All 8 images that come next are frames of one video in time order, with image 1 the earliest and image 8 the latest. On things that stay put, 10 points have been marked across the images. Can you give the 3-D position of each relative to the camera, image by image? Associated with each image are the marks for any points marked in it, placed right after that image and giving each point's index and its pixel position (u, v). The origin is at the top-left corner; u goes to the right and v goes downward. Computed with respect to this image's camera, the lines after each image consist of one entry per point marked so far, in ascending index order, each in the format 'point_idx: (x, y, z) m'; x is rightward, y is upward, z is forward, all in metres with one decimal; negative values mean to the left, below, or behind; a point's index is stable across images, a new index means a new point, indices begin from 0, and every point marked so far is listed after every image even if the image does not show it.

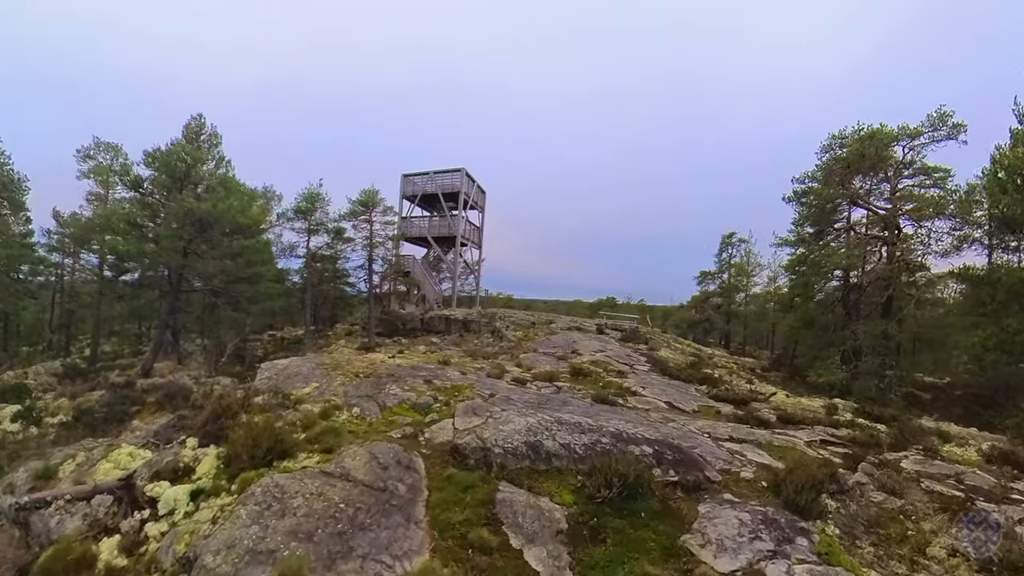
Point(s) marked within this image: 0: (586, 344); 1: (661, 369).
0: (+2.9, -2.2, +17.6) m
1: (+4.8, -2.6, +14.7) m
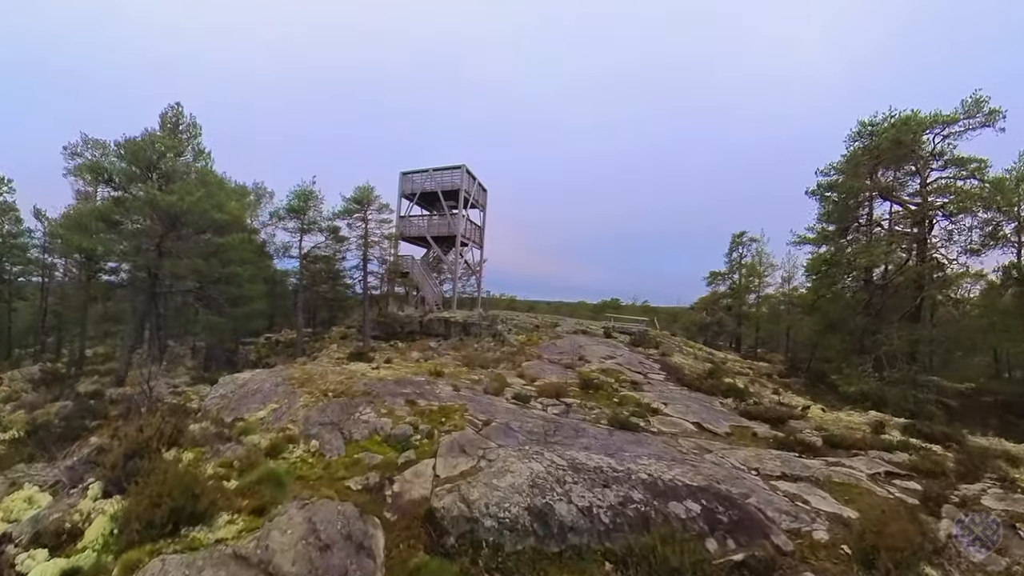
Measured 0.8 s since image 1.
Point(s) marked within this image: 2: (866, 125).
0: (+3.0, -2.2, +16.4) m
1: (+4.9, -2.6, +13.4) m
2: (+13.5, +6.2, +17.1) m
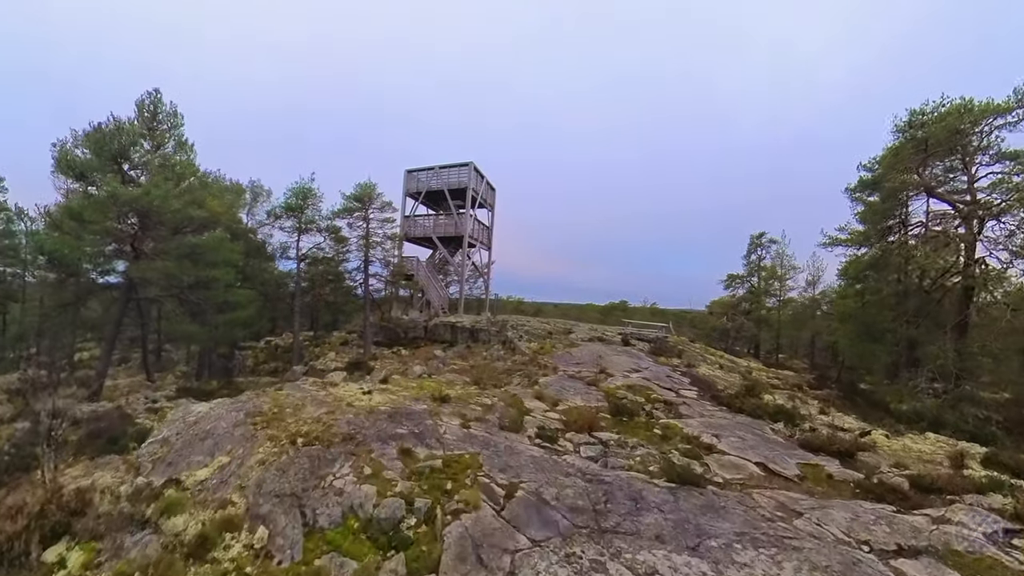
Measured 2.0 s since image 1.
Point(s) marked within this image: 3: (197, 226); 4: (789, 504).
0: (+3.4, -2.4, +14.9) m
1: (+5.3, -2.8, +11.9) m
2: (+13.9, +6.1, +15.5) m
3: (-12.0, +2.4, +16.5) m
4: (+3.5, -2.7, +5.7) m
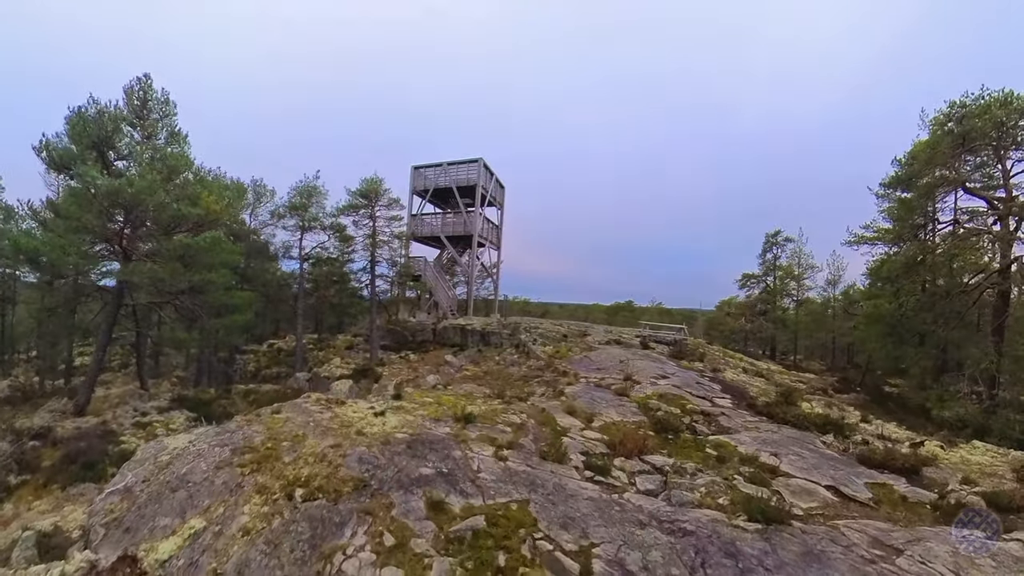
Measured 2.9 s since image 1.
0: (+3.9, -2.4, +14.1) m
1: (+5.8, -2.8, +11.1) m
2: (+14.4, +6.1, +14.6) m
3: (-11.5, +2.3, +15.8) m
4: (+4.0, -2.7, +4.9) m
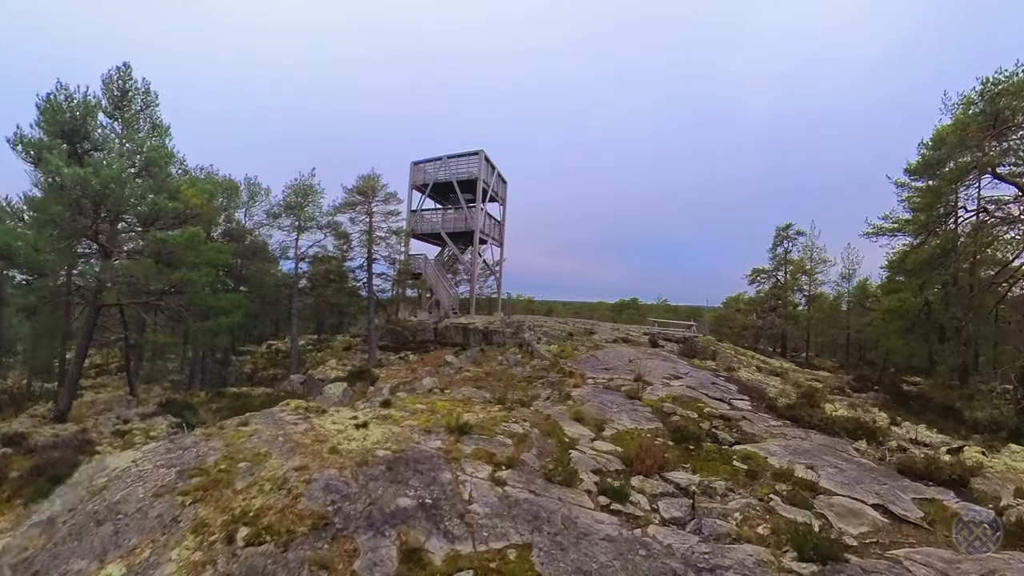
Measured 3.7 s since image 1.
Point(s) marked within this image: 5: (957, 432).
0: (+4.0, -2.2, +13.3) m
1: (+5.9, -2.6, +10.3) m
2: (+14.4, +6.3, +13.7) m
3: (-11.4, +2.3, +15.2) m
4: (+4.0, -2.6, +4.1) m
5: (+10.9, -3.6, +11.0) m
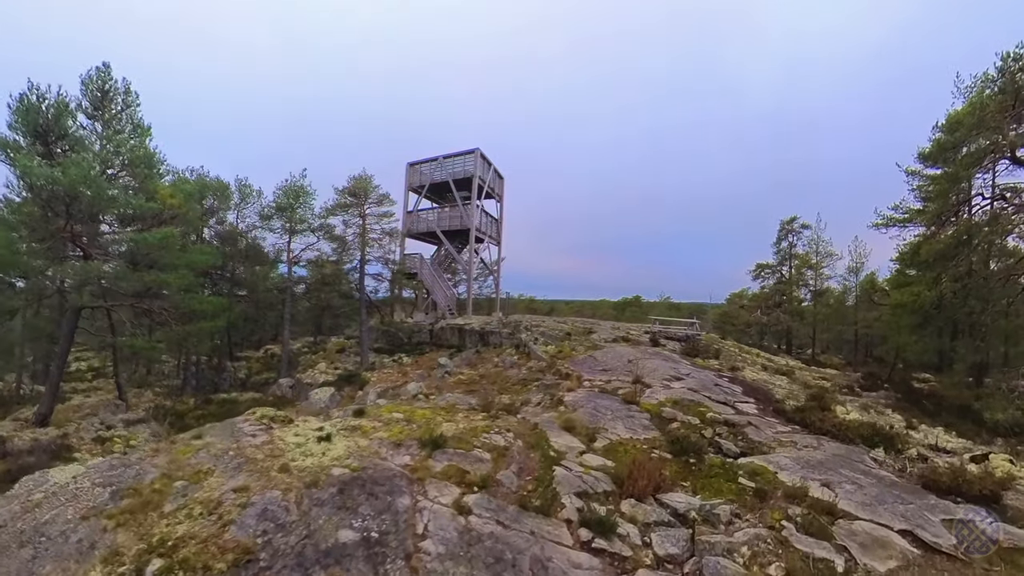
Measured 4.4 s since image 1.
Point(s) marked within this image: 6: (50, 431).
0: (+3.8, -2.2, +12.7) m
1: (+5.7, -2.5, +9.6) m
2: (+14.1, +6.5, +13.0) m
3: (-11.7, +2.2, +14.7) m
4: (+3.7, -2.5, +3.5) m
5: (+10.7, -3.4, +10.4) m
6: (-14.7, -4.5, +14.4) m
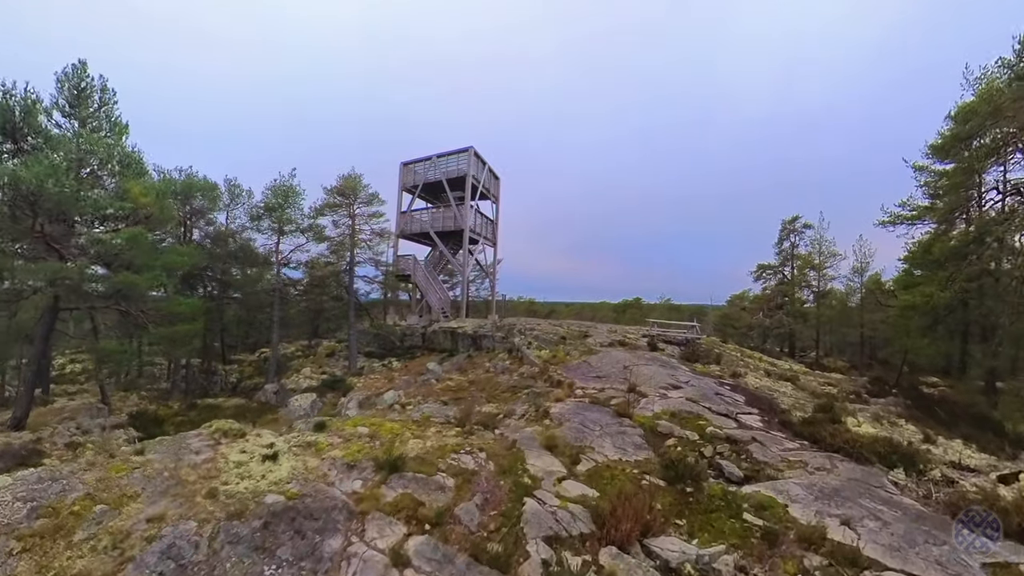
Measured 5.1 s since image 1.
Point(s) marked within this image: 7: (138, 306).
0: (+3.5, -2.2, +12.0) m
1: (+5.4, -2.6, +8.9) m
2: (+13.8, +6.5, +12.3) m
3: (-12.0, +2.2, +14.0) m
4: (+3.4, -2.5, +2.7) m
5: (+10.4, -3.5, +9.6) m
6: (-14.9, -4.5, +13.7) m
7: (-11.6, -0.6, +14.0) m
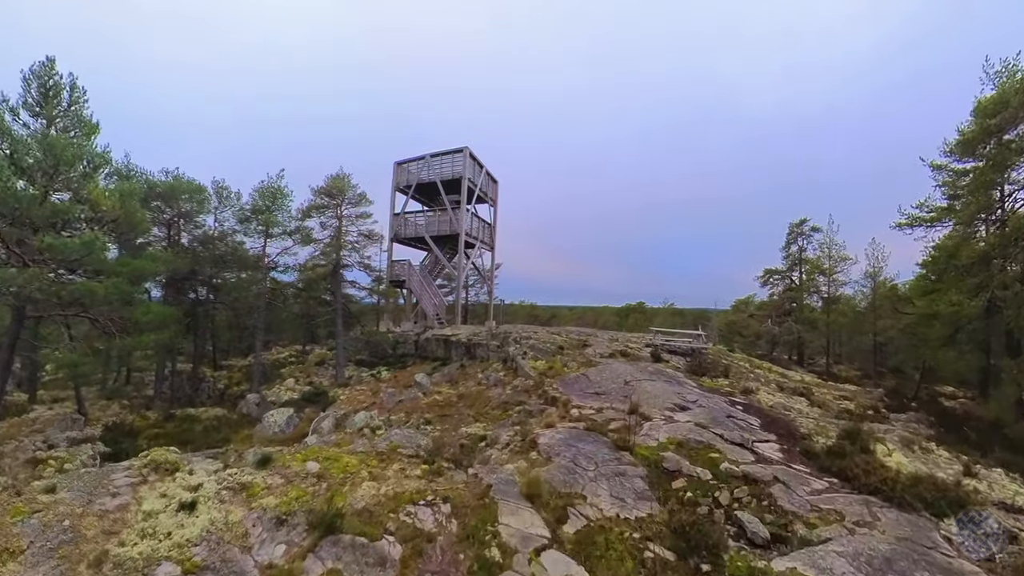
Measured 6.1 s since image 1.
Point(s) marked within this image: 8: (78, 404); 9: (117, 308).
0: (+3.3, -2.4, +10.9) m
1: (+5.1, -2.8, +7.9) m
2: (+13.6, +6.2, +11.2) m
3: (-12.2, +2.0, +13.1) m
4: (+3.1, -2.7, +1.7) m
5: (+10.2, -3.7, +8.5) m
6: (-15.2, -4.7, +12.8) m
7: (-11.8, -0.8, +13.0) m
8: (-18.7, -5.0, +19.3) m
9: (-10.6, -0.6, +12.1) m
